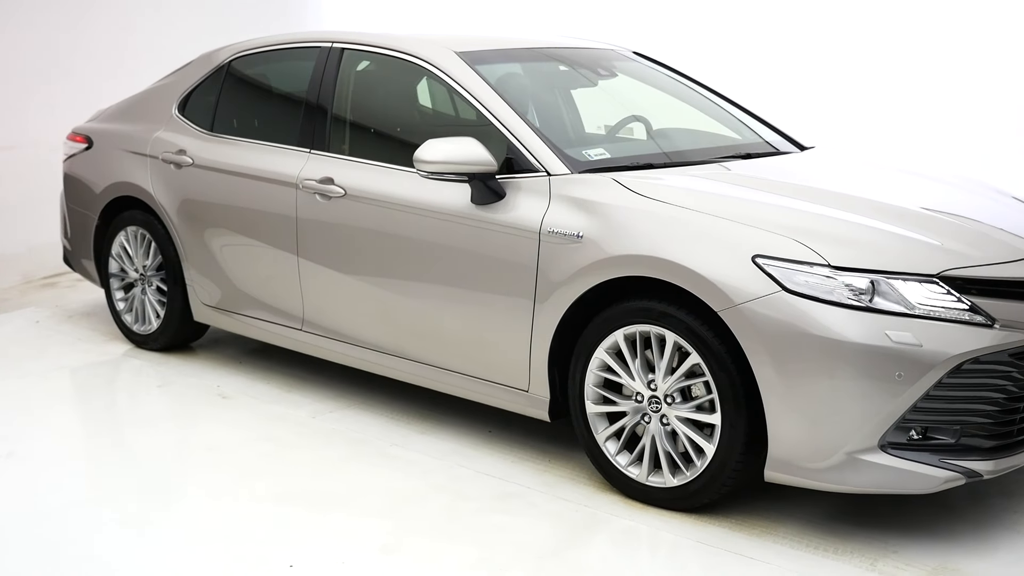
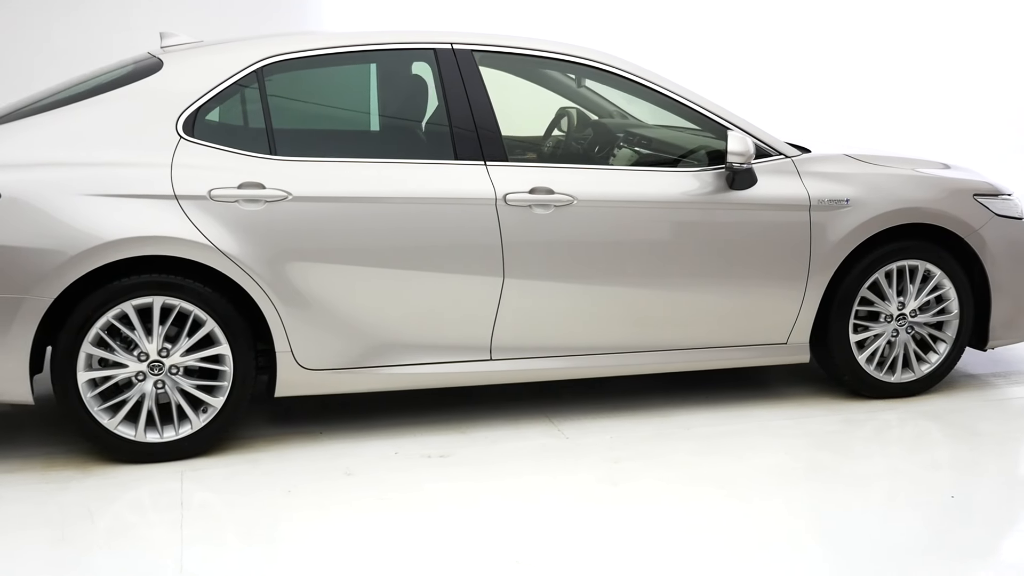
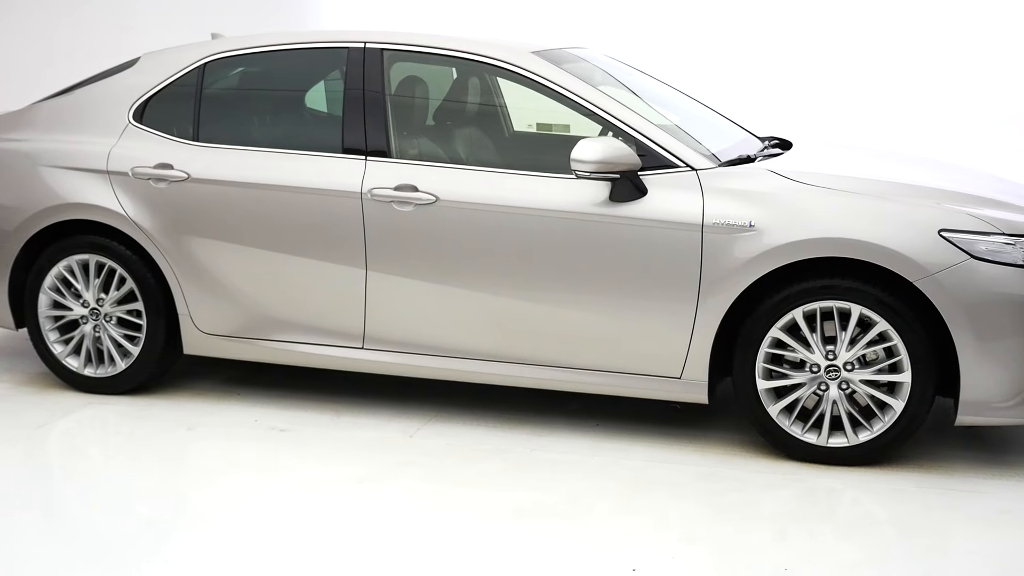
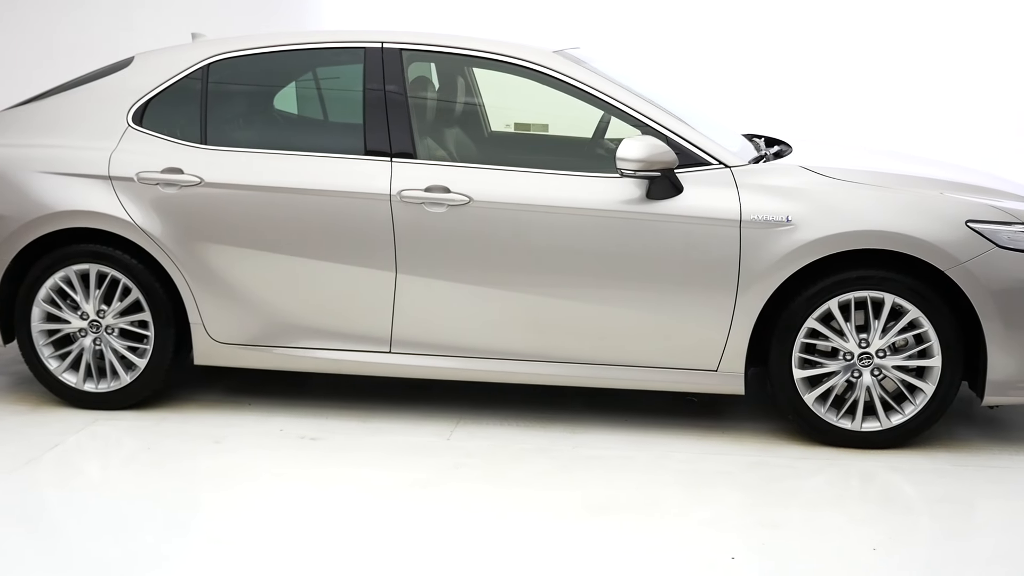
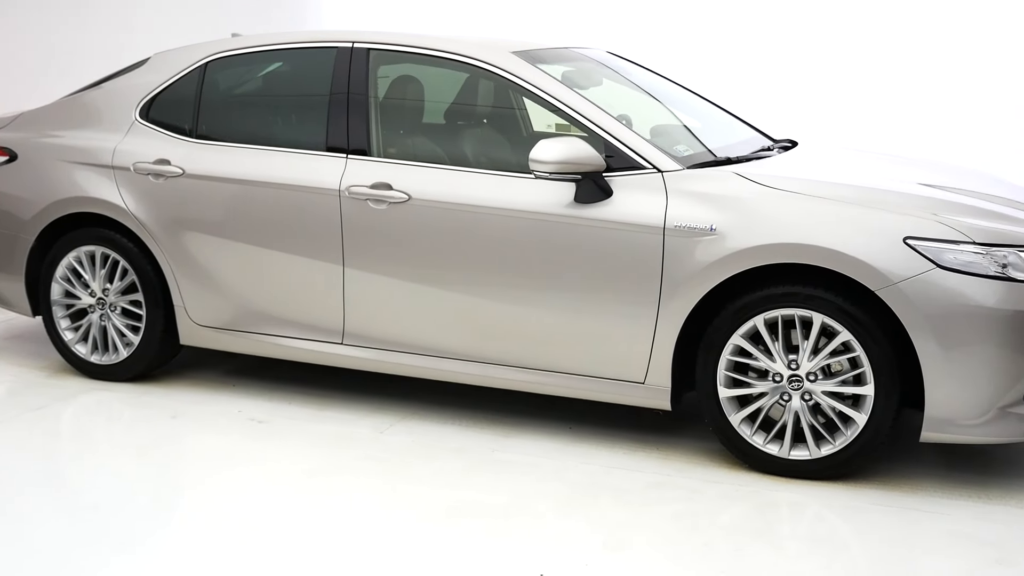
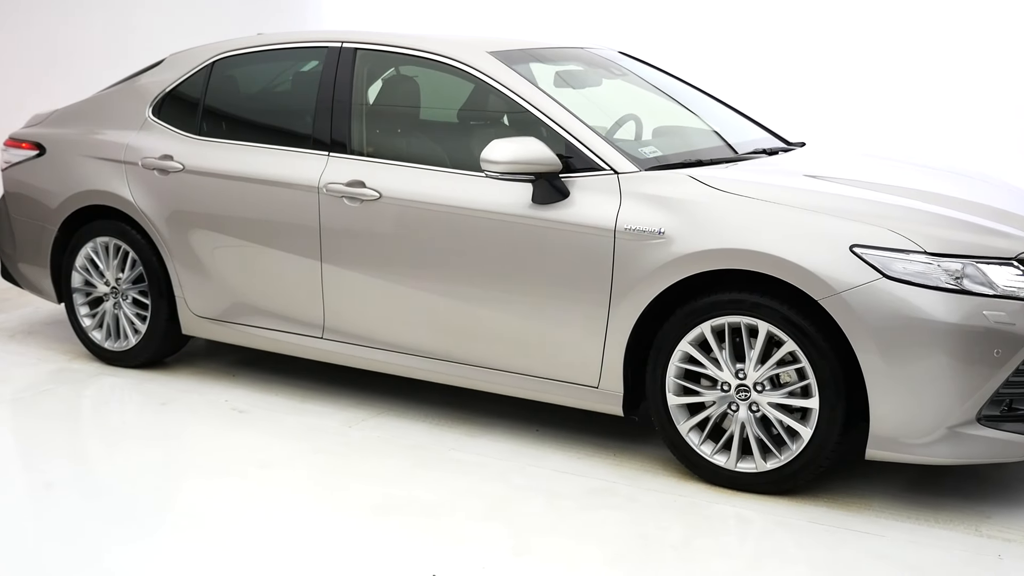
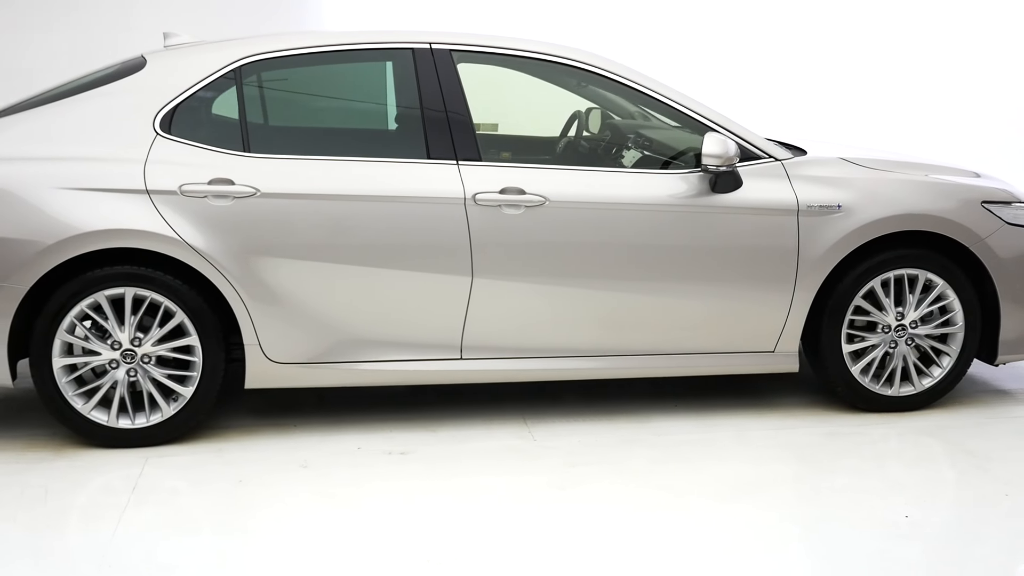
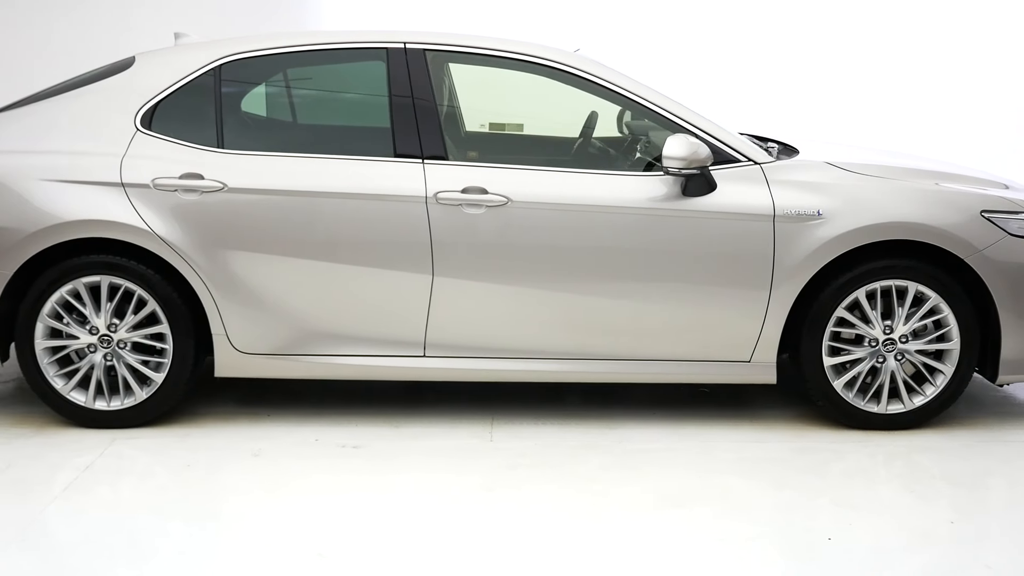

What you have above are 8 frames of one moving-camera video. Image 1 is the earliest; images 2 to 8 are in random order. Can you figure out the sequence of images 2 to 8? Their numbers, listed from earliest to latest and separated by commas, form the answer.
6, 5, 3, 4, 8, 7, 2
